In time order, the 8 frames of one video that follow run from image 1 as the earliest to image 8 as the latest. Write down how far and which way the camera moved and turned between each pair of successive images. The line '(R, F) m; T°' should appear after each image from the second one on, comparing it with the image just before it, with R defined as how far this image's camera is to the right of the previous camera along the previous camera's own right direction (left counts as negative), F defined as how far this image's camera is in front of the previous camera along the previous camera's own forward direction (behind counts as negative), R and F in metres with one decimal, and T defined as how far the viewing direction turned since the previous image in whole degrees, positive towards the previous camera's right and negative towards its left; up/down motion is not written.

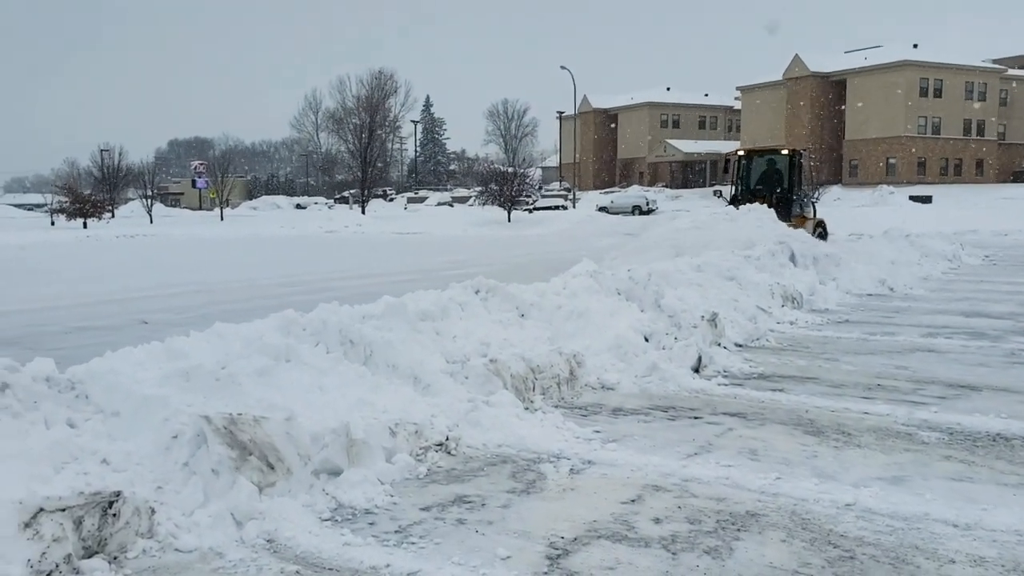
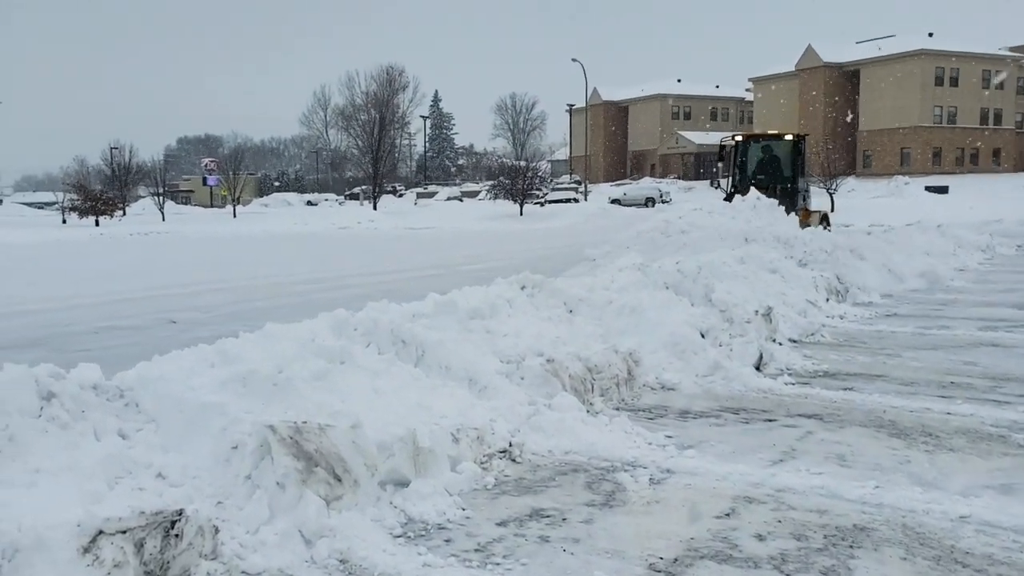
(-0.4, +0.4) m; -1°
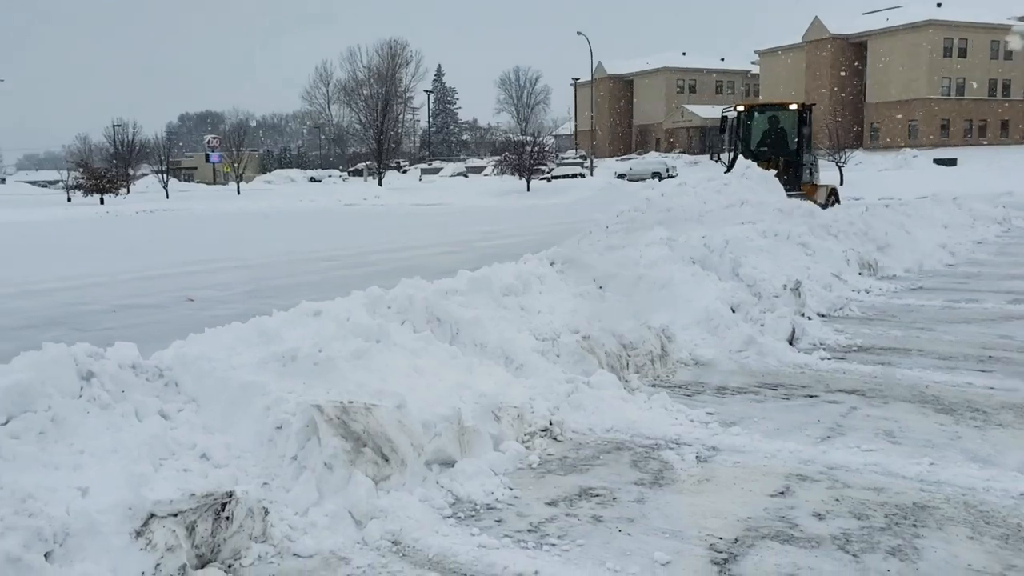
(-0.2, +0.1) m; 0°
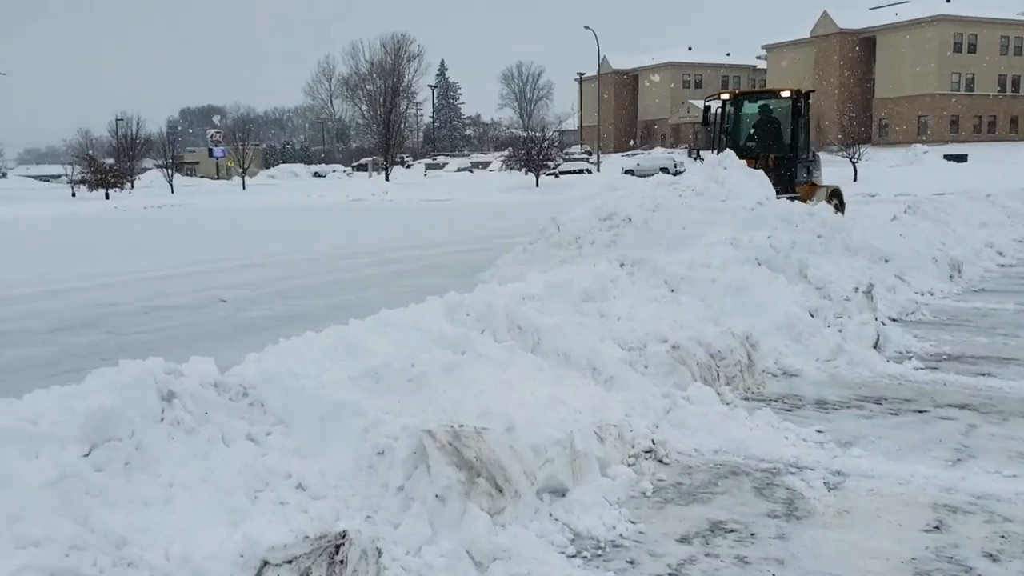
(-0.6, +0.5) m; 0°
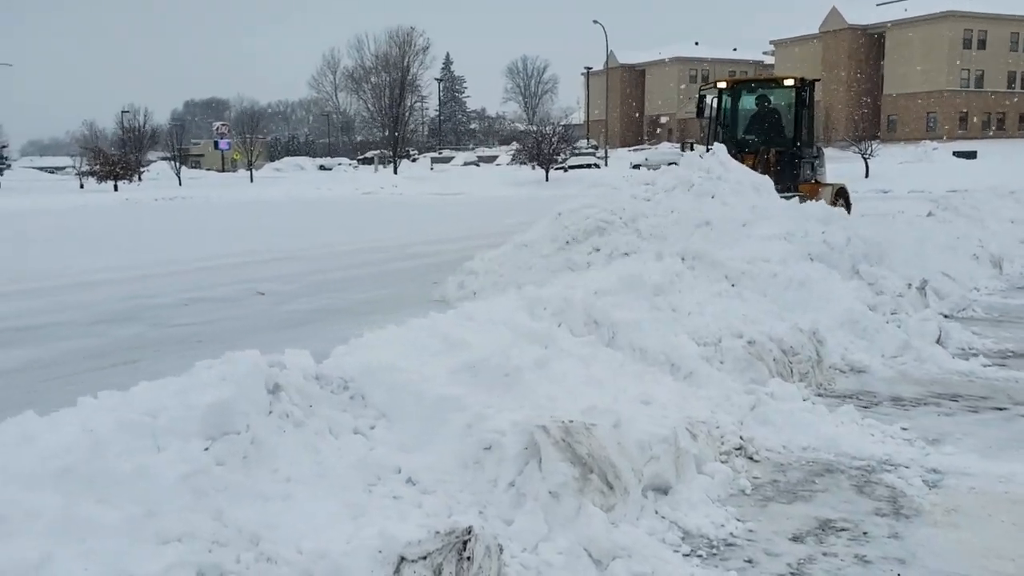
(-0.5, +0.1) m; 0°
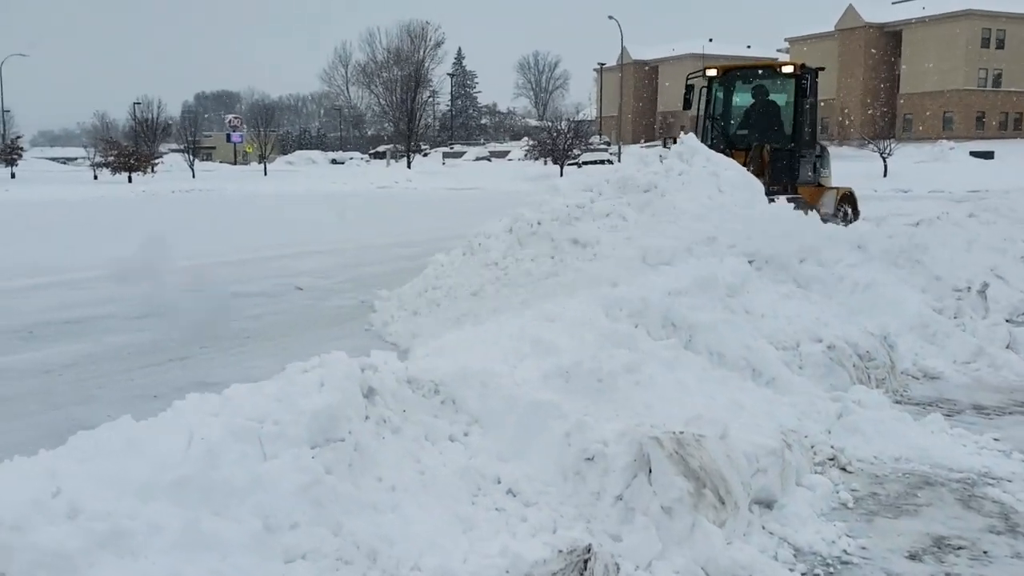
(-0.4, +0.2) m; 0°
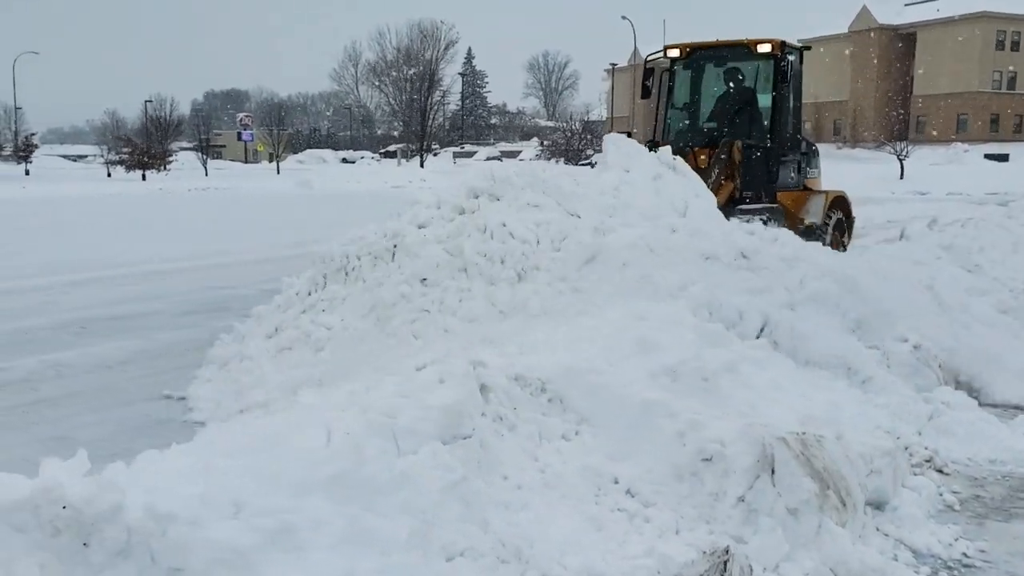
(-0.5, 0.0) m; 0°
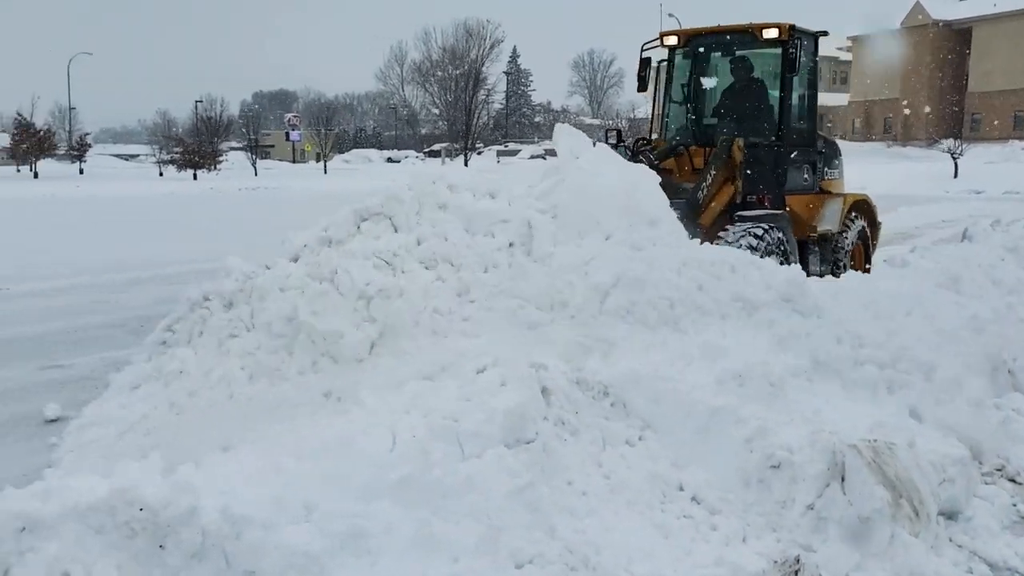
(-0.1, 0.0) m; -3°
